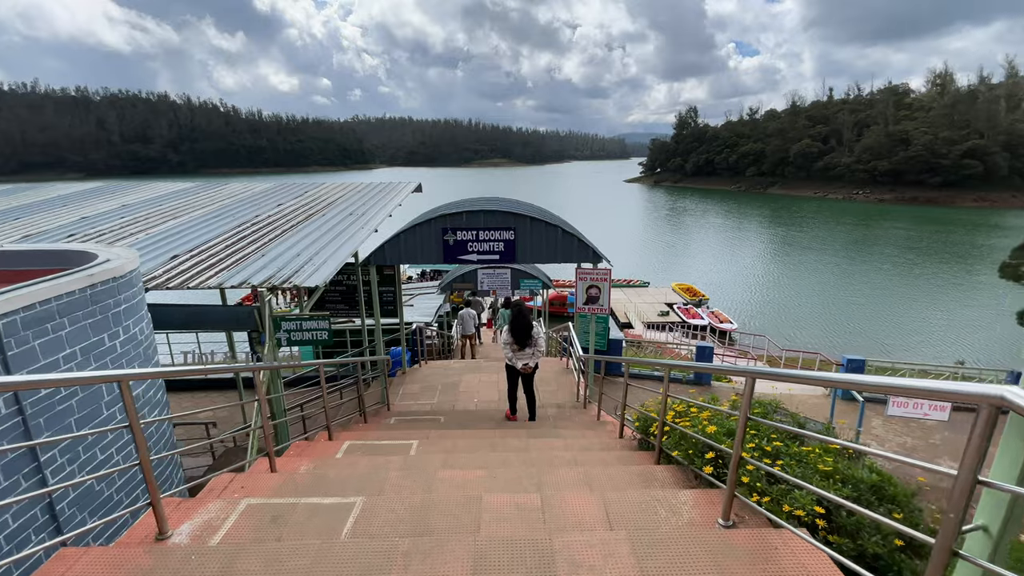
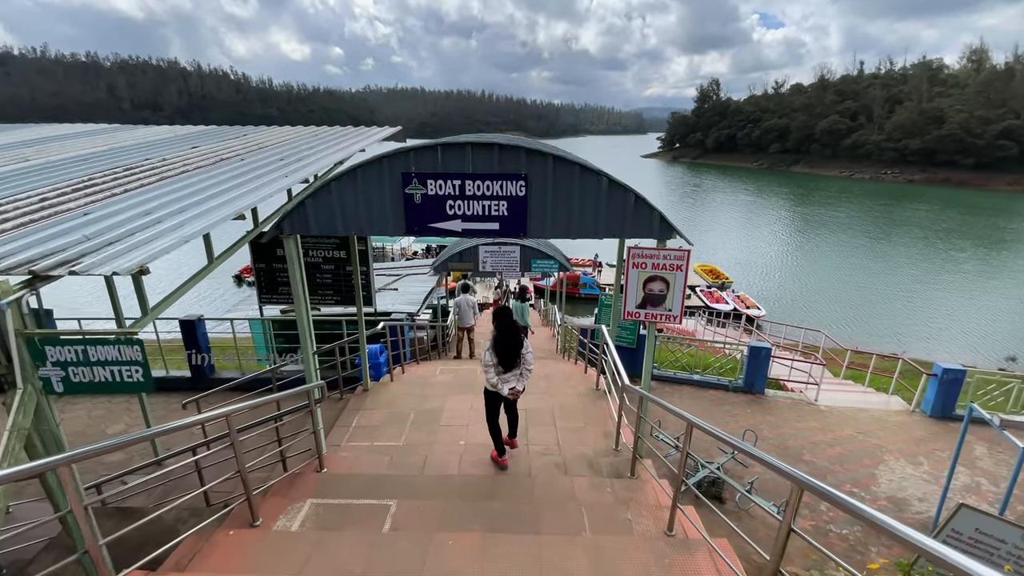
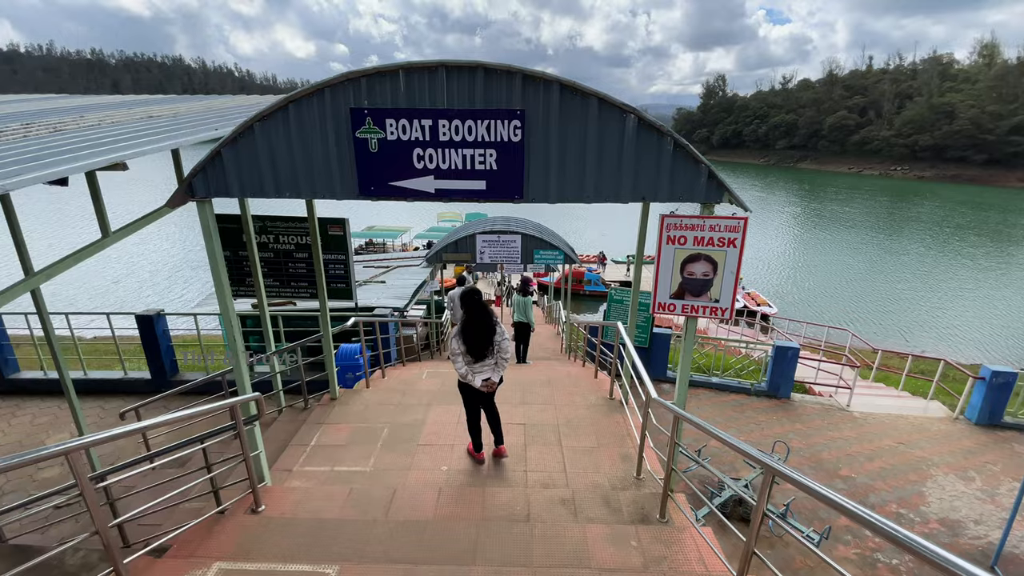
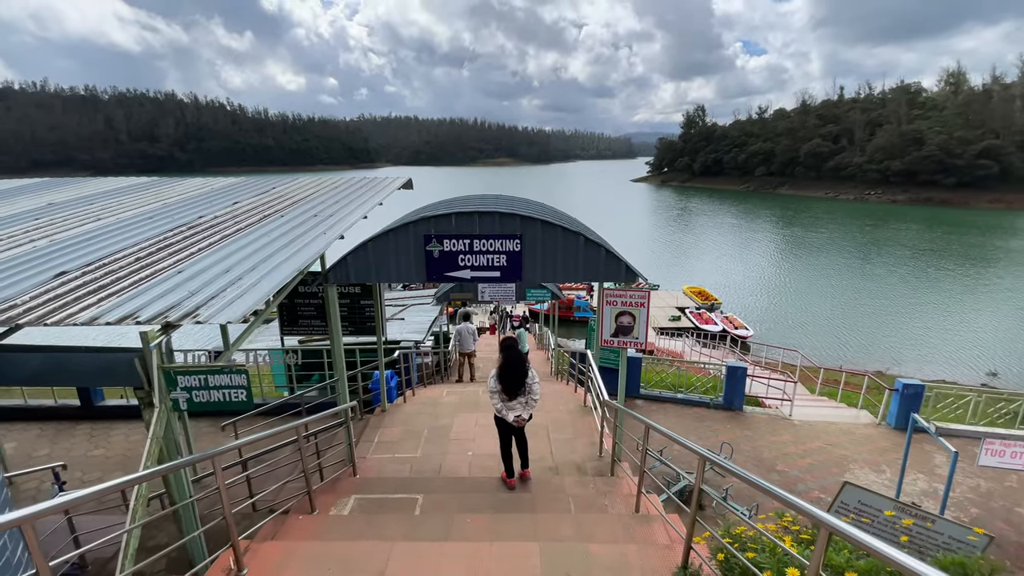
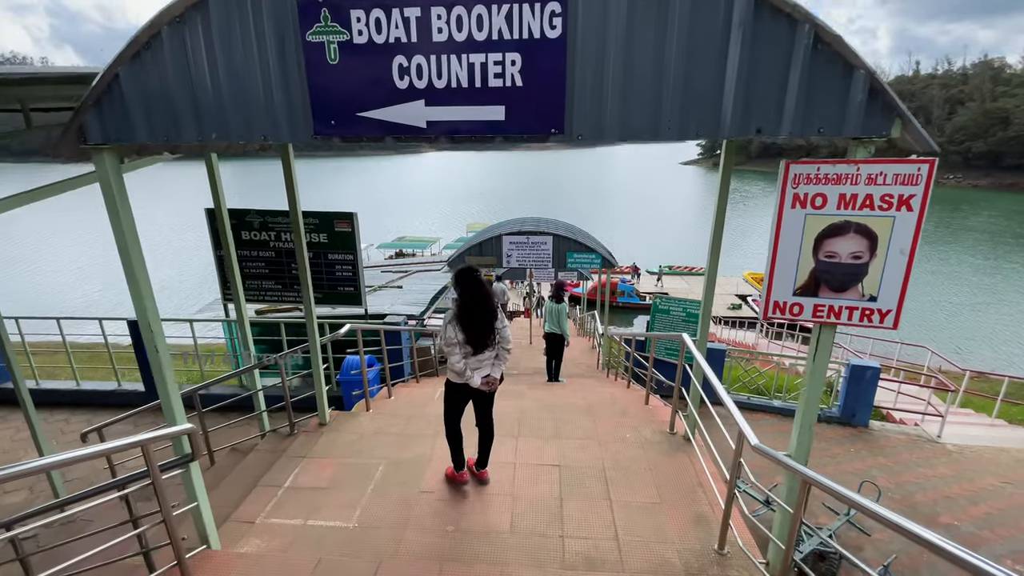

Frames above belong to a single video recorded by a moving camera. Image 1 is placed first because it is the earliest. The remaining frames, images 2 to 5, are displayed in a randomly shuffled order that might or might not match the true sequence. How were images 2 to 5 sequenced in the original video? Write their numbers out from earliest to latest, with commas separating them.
4, 2, 3, 5
